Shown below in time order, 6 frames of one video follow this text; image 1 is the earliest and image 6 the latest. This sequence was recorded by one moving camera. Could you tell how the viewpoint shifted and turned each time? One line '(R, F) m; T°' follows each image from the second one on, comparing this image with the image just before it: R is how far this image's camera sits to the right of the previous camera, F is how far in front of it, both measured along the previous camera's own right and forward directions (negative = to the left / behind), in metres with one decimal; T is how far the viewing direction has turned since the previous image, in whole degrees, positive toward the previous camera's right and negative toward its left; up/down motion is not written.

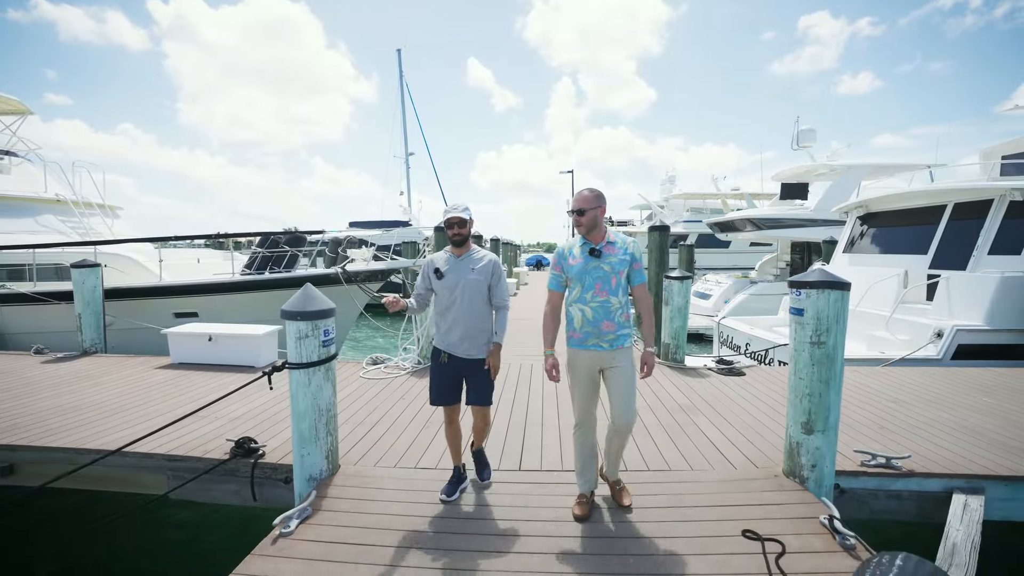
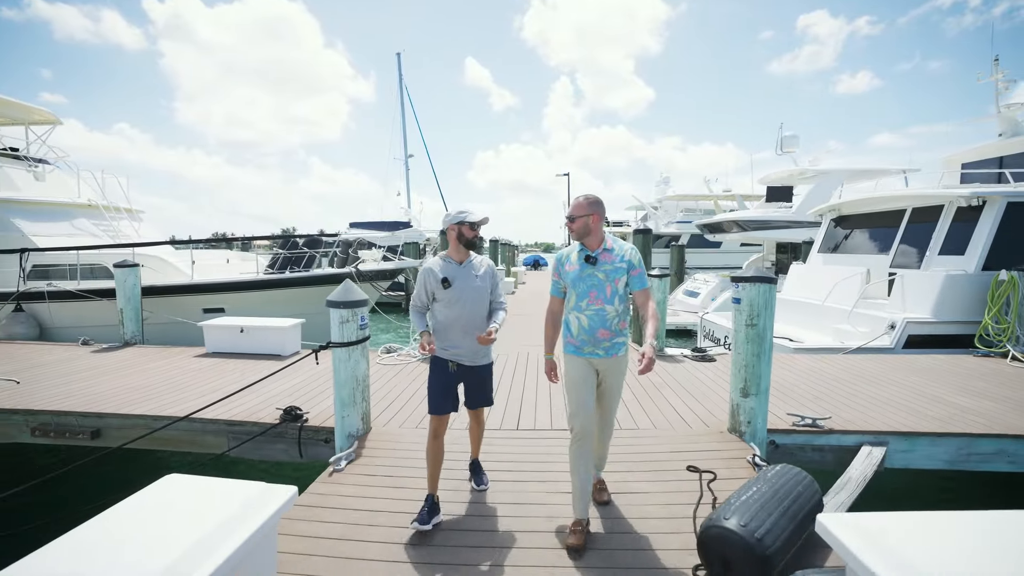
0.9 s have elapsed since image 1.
(0.0, -0.7) m; 0°
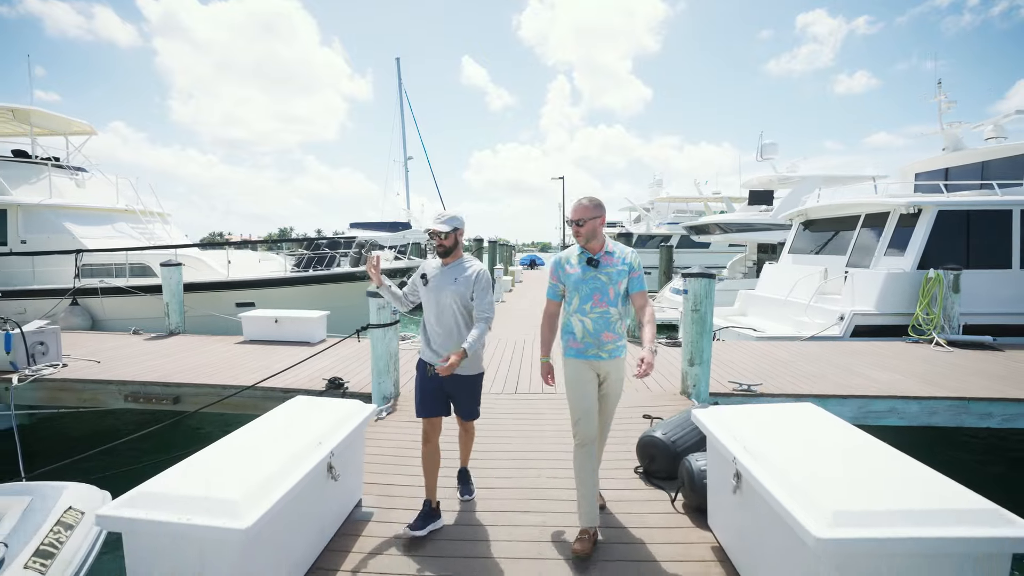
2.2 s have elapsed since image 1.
(0.0, -1.0) m; 0°
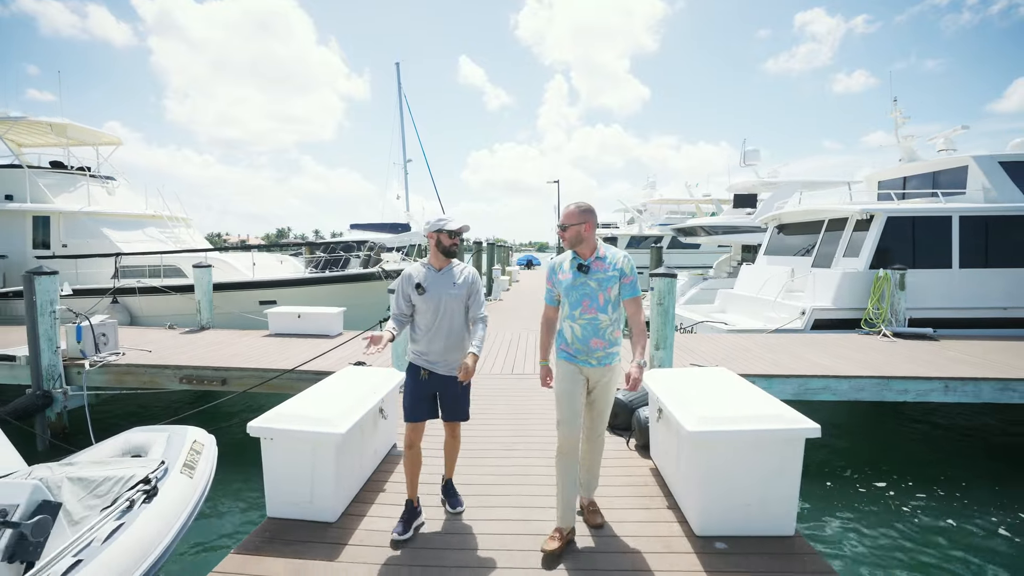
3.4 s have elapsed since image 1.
(0.0, -0.9) m; 0°
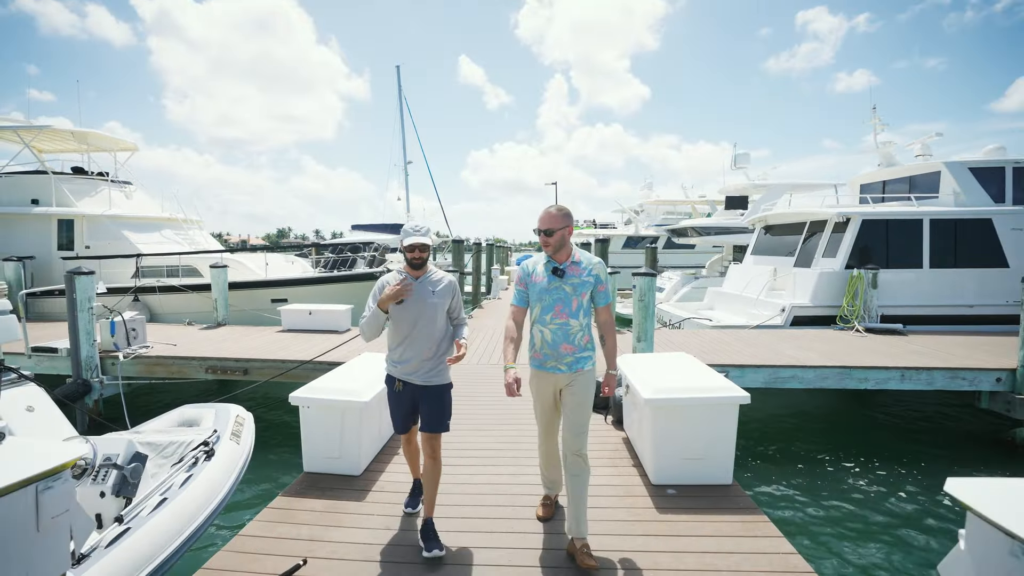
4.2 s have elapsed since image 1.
(0.0, -0.6) m; 0°
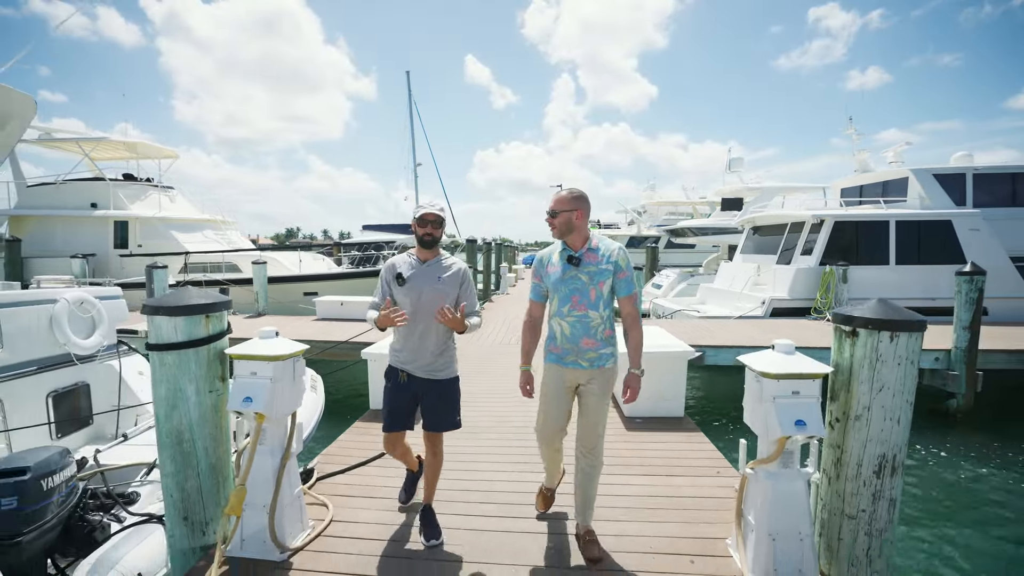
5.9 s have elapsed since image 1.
(0.0, -1.1) m; -1°
